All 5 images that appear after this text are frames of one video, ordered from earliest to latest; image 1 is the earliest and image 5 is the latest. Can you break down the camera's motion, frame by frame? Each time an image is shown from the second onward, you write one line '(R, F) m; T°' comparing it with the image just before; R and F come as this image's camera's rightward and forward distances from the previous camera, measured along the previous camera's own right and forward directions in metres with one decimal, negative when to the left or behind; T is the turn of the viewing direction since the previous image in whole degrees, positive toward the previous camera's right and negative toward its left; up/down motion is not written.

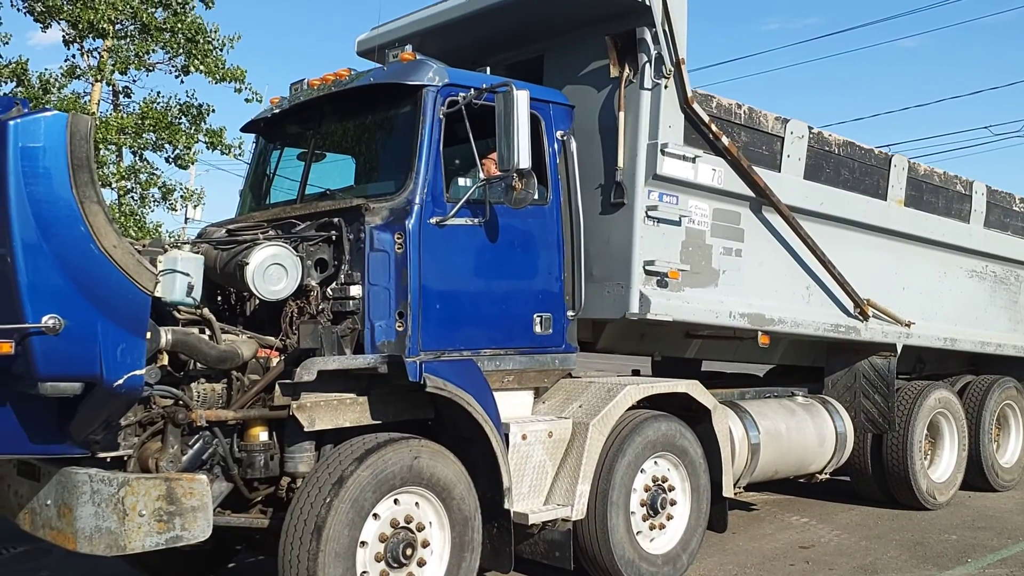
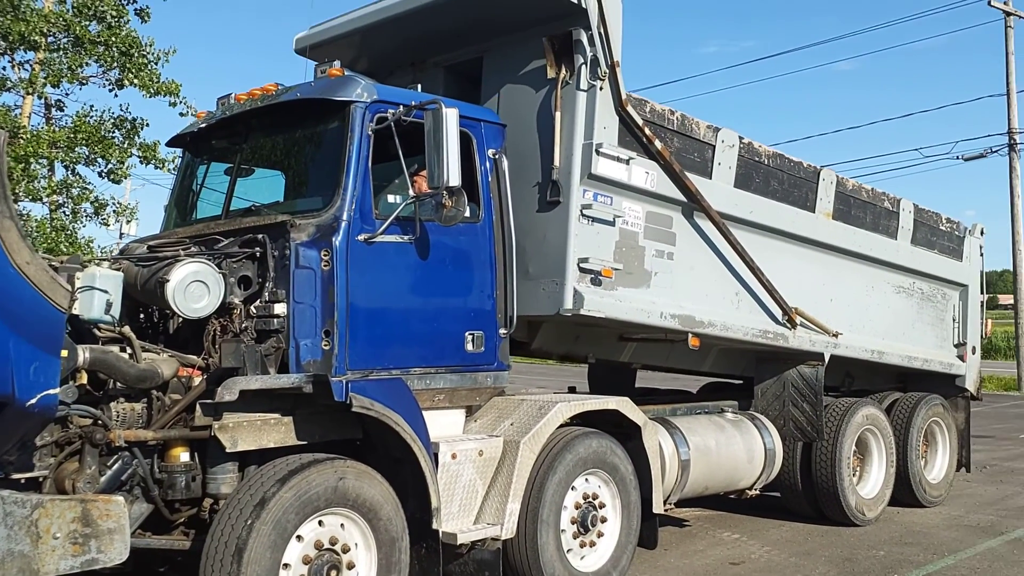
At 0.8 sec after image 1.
(+0.1, 0.0) m; +3°
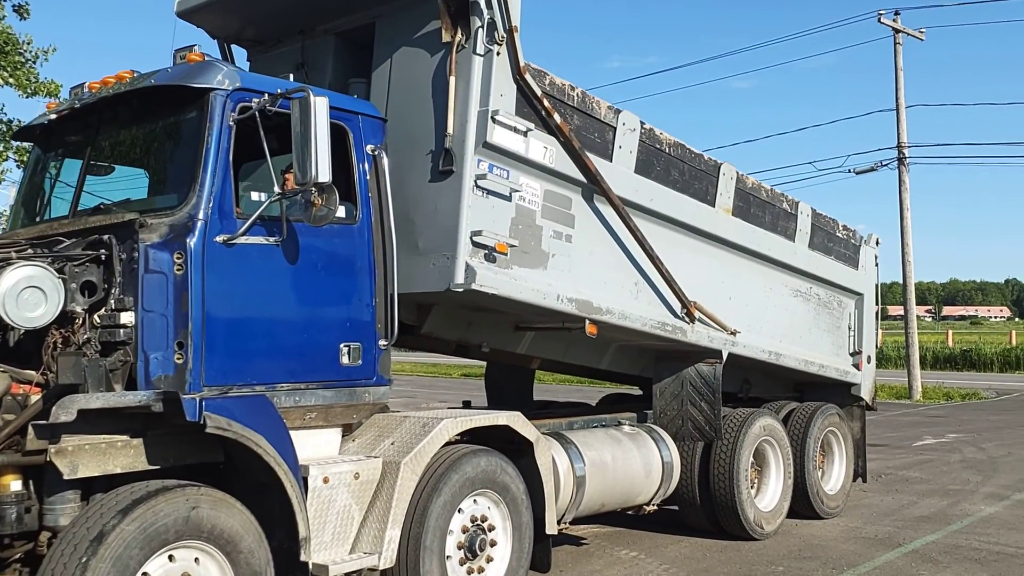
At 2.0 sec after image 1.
(+0.1, +0.3) m; +5°
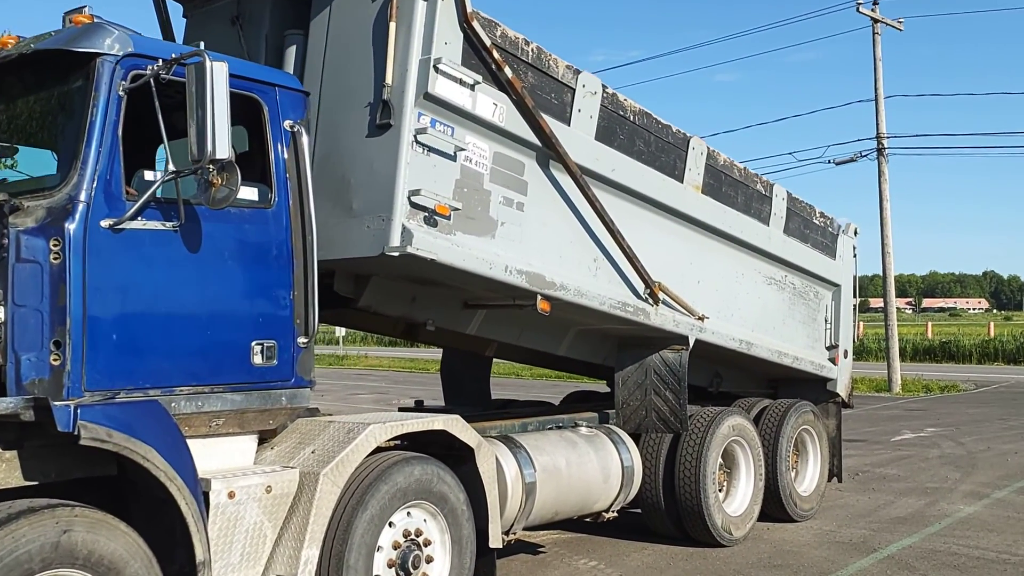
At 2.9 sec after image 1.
(+0.2, +0.5) m; +1°
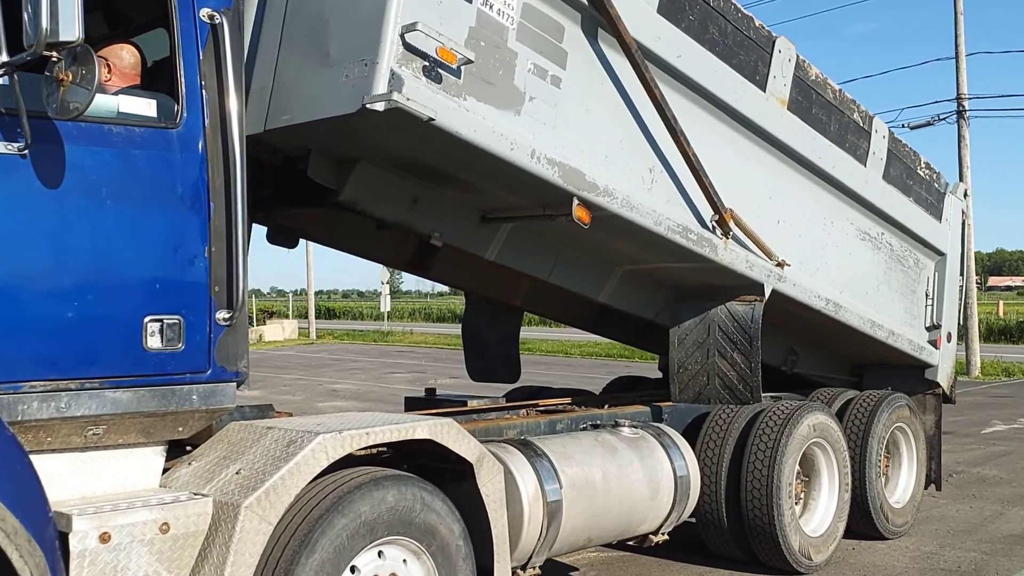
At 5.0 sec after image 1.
(+0.2, +1.3) m; -3°
